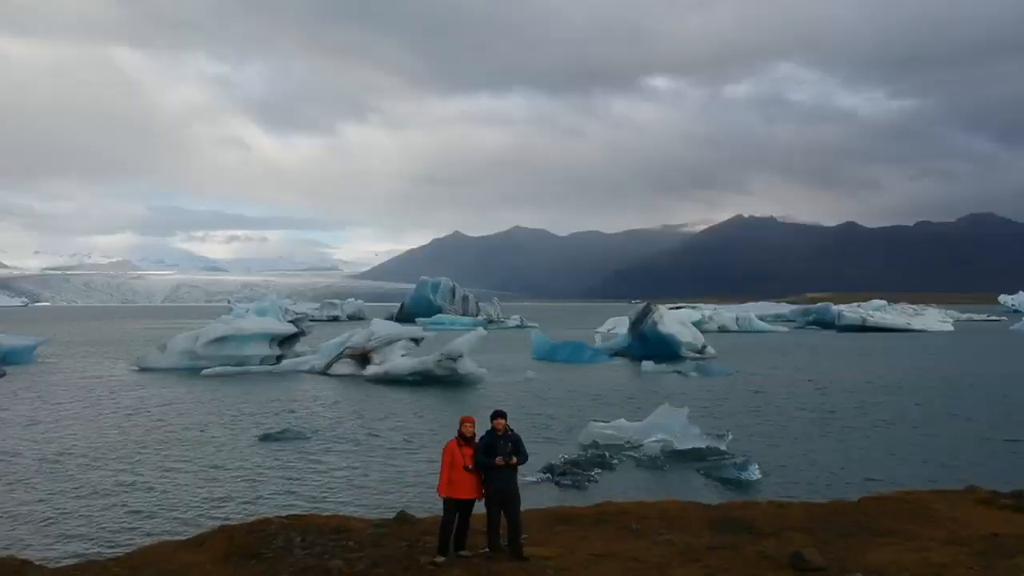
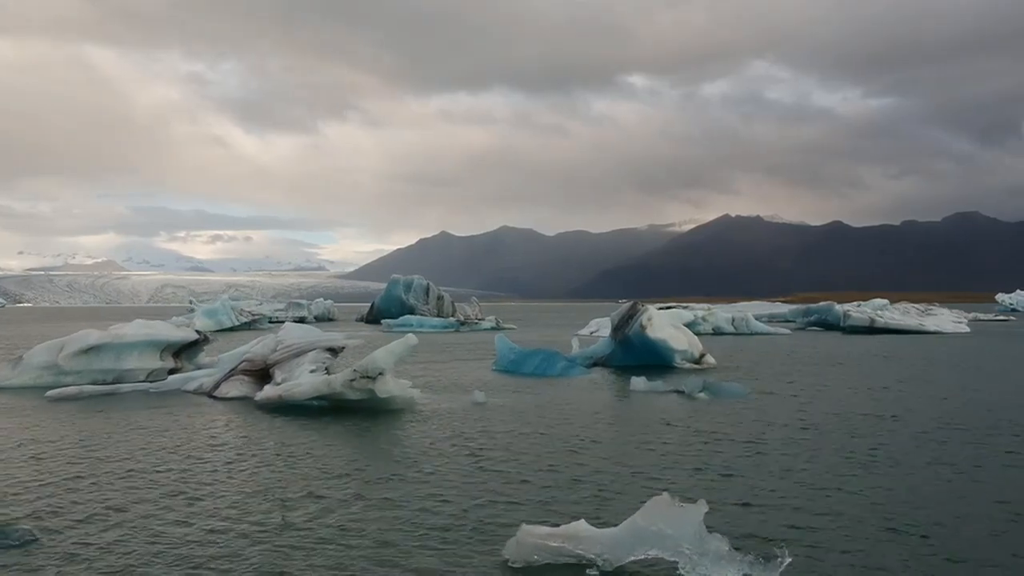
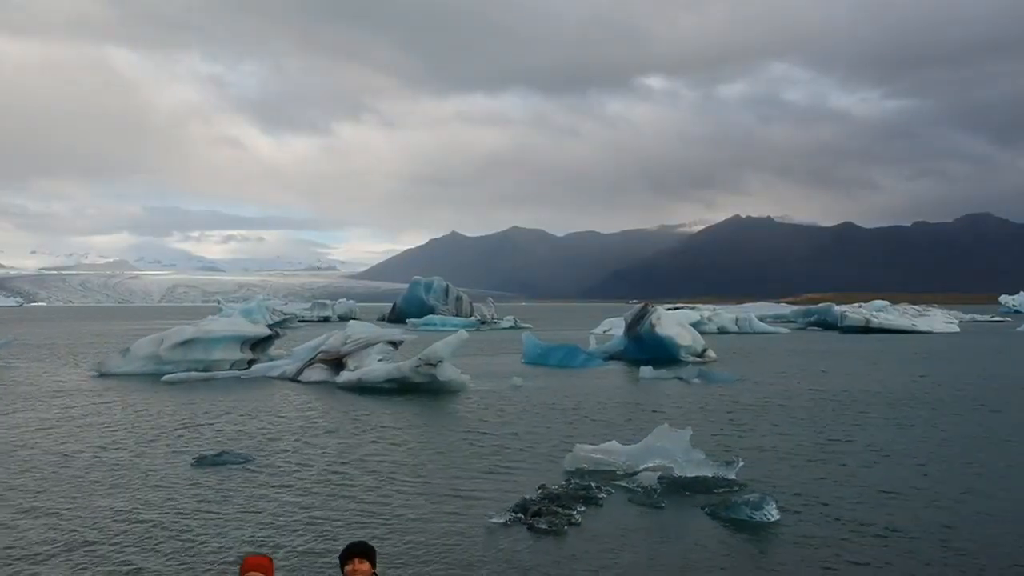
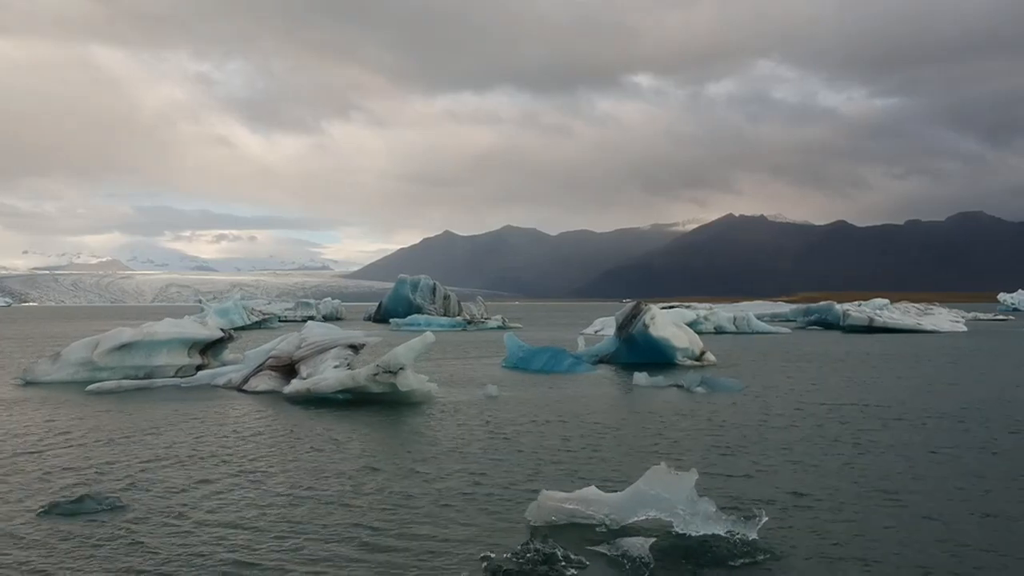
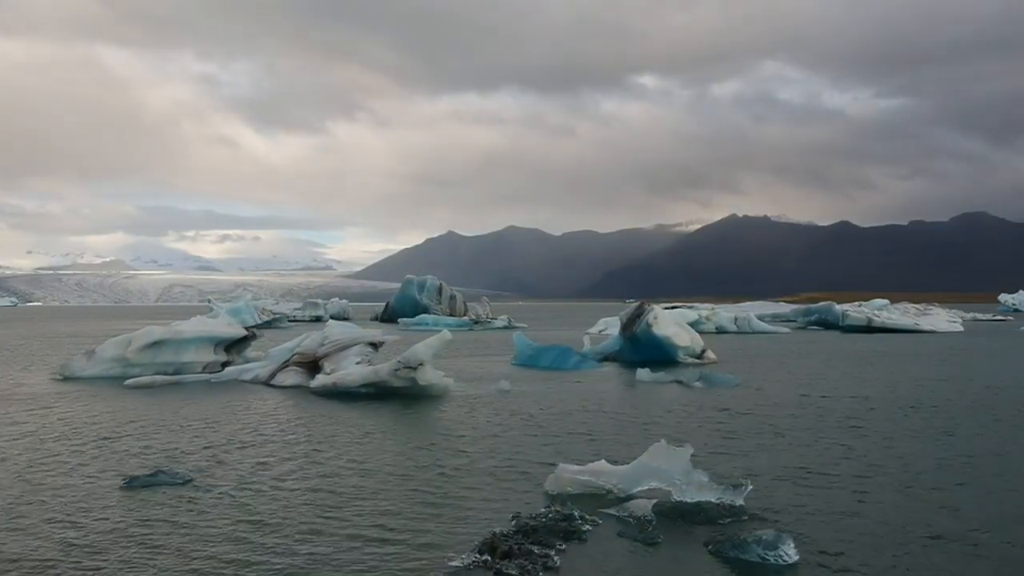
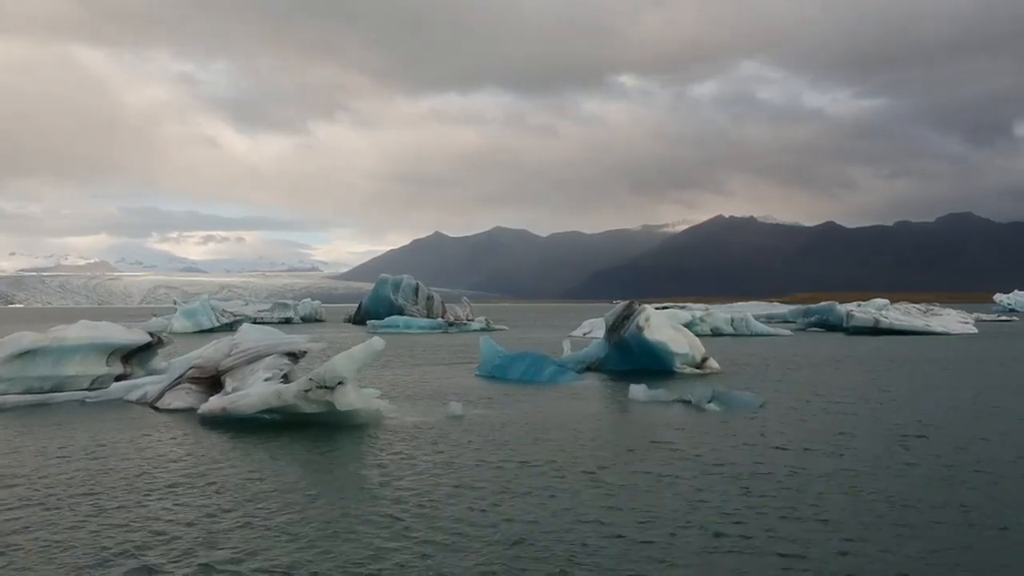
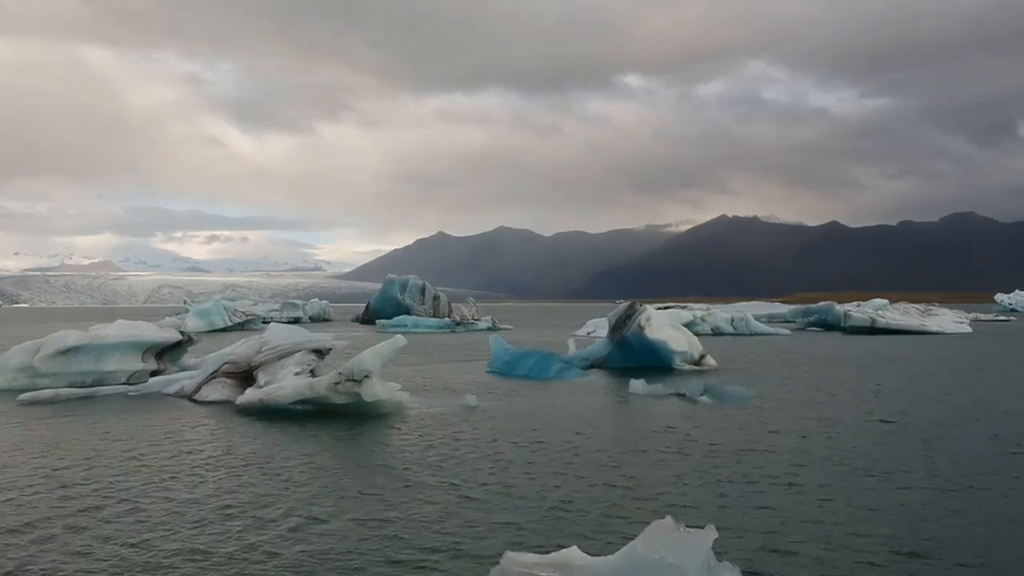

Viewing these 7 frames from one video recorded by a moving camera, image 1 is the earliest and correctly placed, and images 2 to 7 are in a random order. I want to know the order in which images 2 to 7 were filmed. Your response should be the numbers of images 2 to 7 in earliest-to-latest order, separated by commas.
3, 5, 4, 2, 7, 6
